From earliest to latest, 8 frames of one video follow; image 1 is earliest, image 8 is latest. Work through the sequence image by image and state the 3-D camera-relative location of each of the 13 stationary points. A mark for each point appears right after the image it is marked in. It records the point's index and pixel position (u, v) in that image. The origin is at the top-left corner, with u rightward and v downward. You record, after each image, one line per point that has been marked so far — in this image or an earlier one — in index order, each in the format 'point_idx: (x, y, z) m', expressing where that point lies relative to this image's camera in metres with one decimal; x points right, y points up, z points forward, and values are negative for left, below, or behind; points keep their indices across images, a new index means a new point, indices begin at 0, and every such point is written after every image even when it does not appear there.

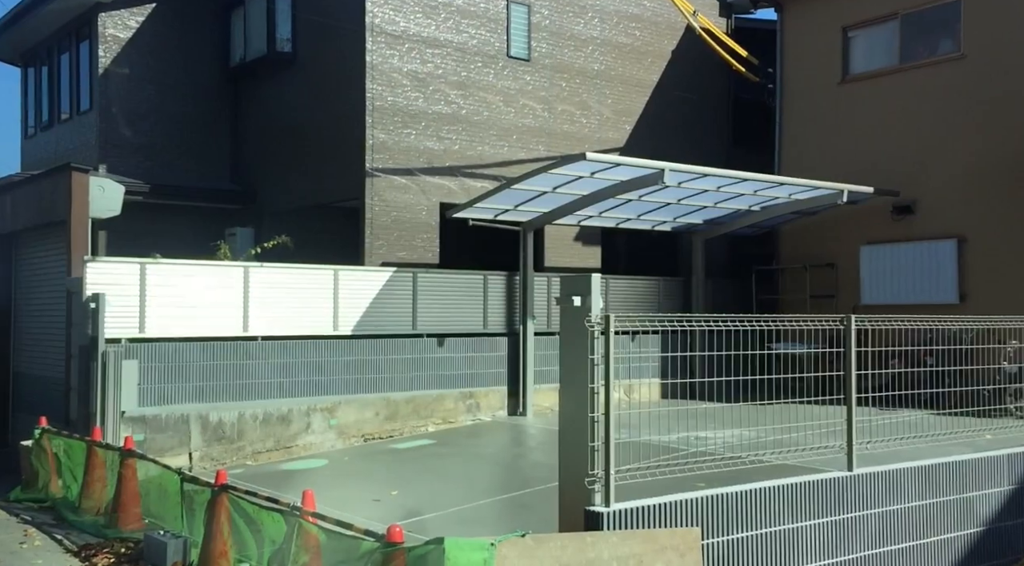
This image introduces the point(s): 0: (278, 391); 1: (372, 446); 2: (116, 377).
0: (-2.9, -1.4, +12.5) m
1: (-1.8, -2.1, +12.8) m
2: (-4.3, -1.0, +11.0) m
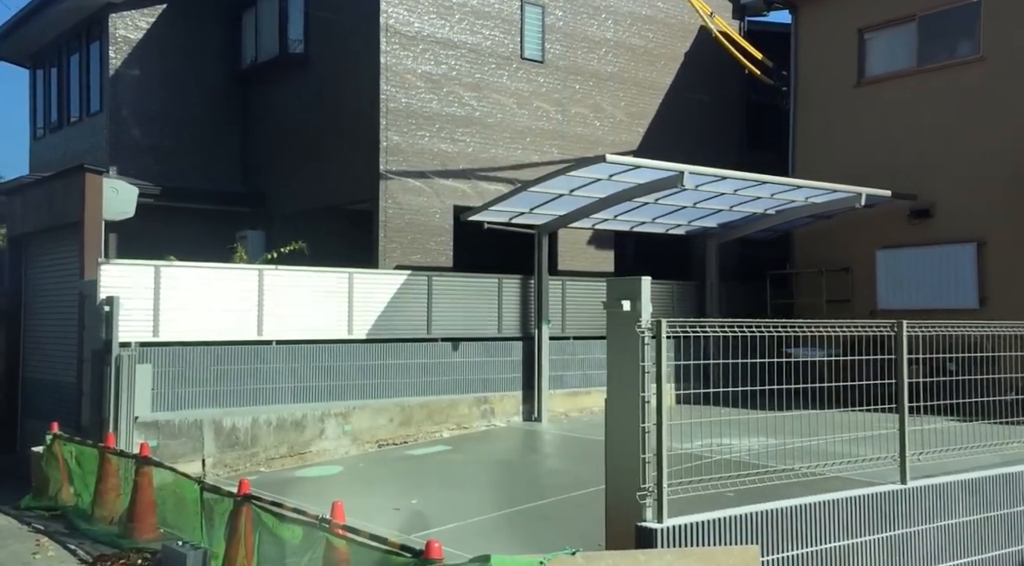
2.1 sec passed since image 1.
0: (-2.7, -1.4, +12.3) m
1: (-1.6, -2.1, +12.6) m
2: (-4.1, -1.1, +10.9) m
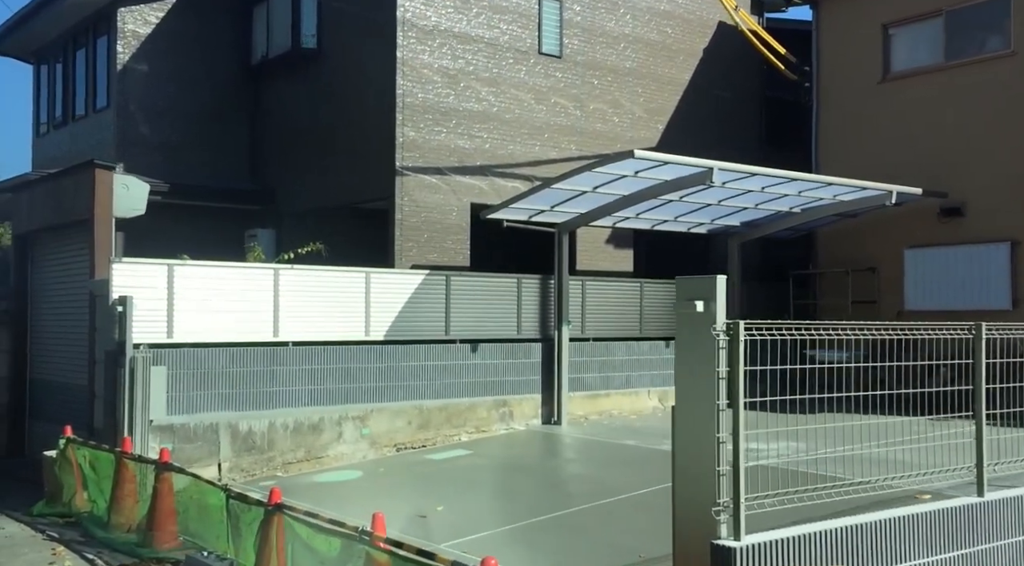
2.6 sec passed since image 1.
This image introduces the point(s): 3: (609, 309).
0: (-2.4, -1.4, +12.0) m
1: (-1.3, -2.1, +12.3) m
2: (-3.8, -1.1, +10.5) m
3: (+1.5, -0.4, +15.2) m
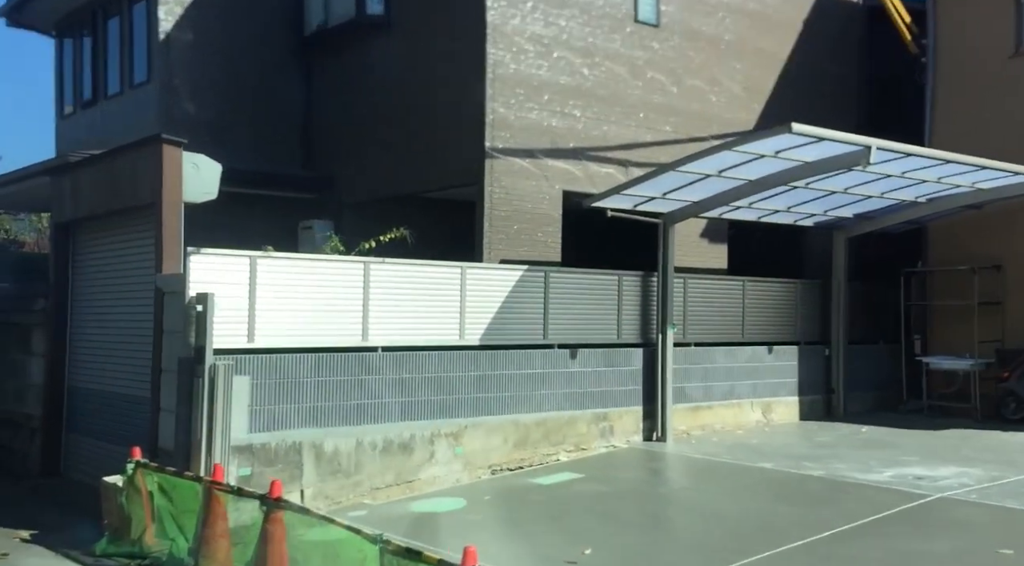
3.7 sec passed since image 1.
0: (-1.1, -1.4, +10.4) m
1: (-0.1, -2.1, +10.7) m
2: (-2.5, -1.0, +8.9) m
3: (+2.7, -0.4, +13.6) m
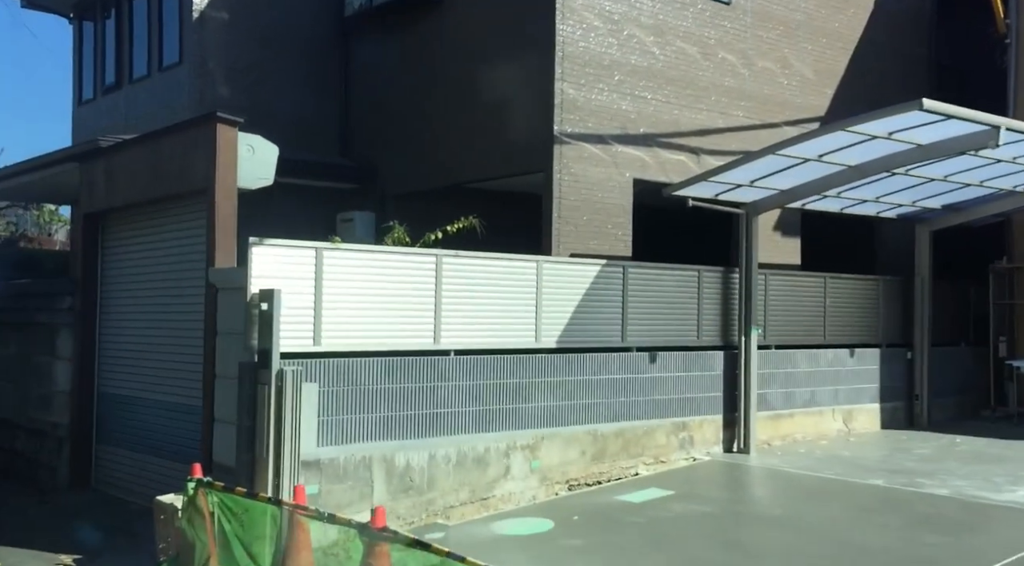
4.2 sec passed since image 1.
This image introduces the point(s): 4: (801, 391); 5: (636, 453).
0: (-0.3, -1.3, +9.3) m
1: (+0.7, -2.1, +9.7) m
2: (-1.7, -1.0, +7.9) m
3: (+3.5, -0.3, +12.6) m
4: (+3.6, -1.3, +12.5) m
5: (+1.3, -1.8, +10.7) m
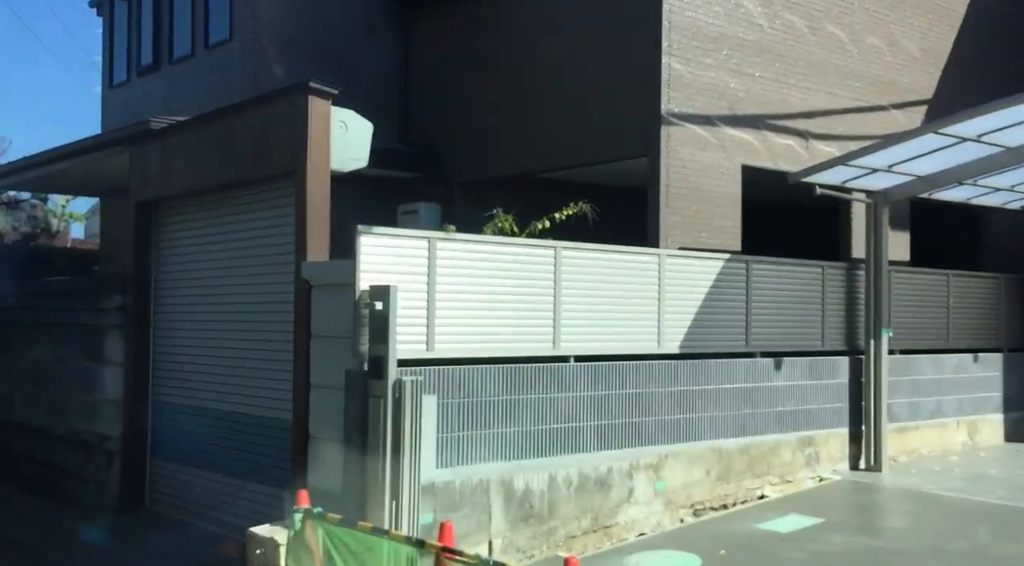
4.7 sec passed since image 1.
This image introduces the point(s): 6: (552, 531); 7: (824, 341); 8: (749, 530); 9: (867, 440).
0: (+0.7, -1.3, +8.1) m
1: (+1.8, -2.0, +8.4) m
2: (-0.7, -0.9, +6.6) m
3: (+4.6, -0.3, +11.3) m
4: (+4.6, -1.3, +11.2) m
5: (+2.4, -1.8, +9.4) m
6: (+0.3, -1.9, +7.6) m
7: (+3.2, -0.6, +10.2) m
8: (+1.9, -2.0, +8.2) m
9: (+3.7, -1.6, +10.4) m
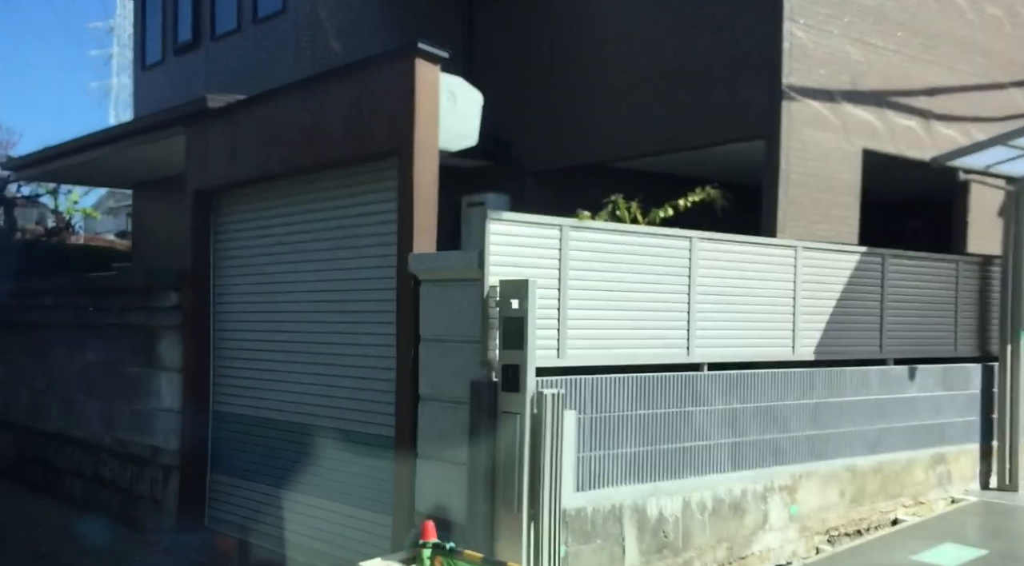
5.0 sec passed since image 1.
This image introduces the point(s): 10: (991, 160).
0: (+1.5, -1.2, +7.1) m
1: (+2.6, -2.0, +7.4) m
2: (+0.2, -0.9, +5.6) m
3: (+5.5, -0.3, +10.3) m
4: (+5.5, -1.3, +10.2) m
5: (+3.2, -1.8, +8.4) m
6: (+1.2, -1.8, +6.6) m
7: (+4.1, -0.6, +9.2) m
8: (+2.8, -2.0, +7.3) m
9: (+4.5, -1.6, +9.4) m
10: (+4.1, +1.0, +8.8) m
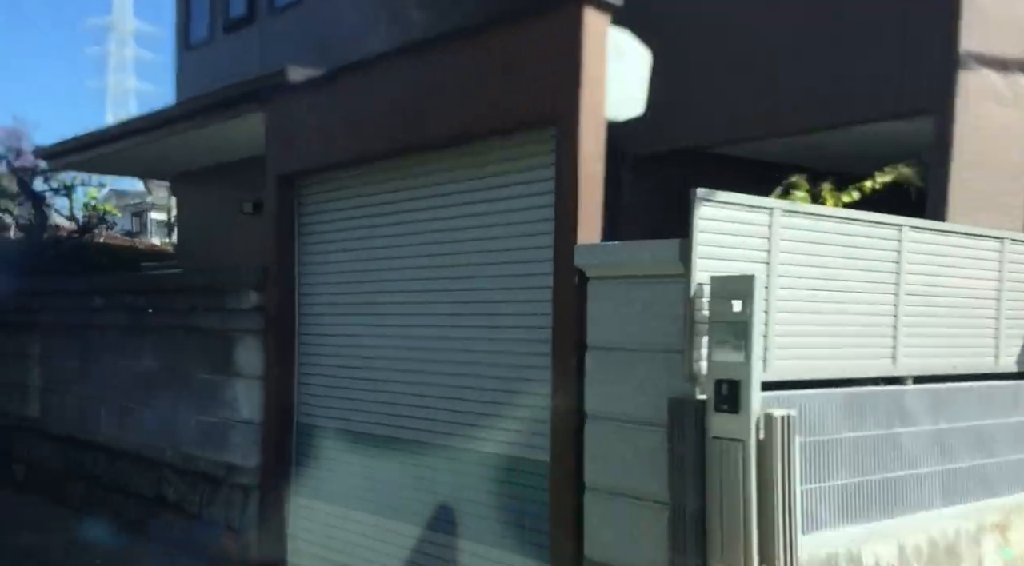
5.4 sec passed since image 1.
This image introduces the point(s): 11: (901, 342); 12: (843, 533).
0: (+2.5, -1.2, +5.9) m
1: (+3.6, -2.0, +6.2) m
2: (+1.2, -0.9, +4.4) m
3: (+6.5, -0.3, +9.0) m
4: (+6.6, -1.3, +8.9) m
5: (+4.2, -1.7, +7.2) m
6: (+2.2, -1.8, +5.3) m
7: (+5.1, -0.6, +7.9) m
8: (+3.8, -2.0, +6.0) m
9: (+5.6, -1.6, +8.1) m
10: (+5.1, +1.0, +7.5) m
11: (+2.3, -0.3, +5.6) m
12: (+1.7, -1.3, +5.0) m
